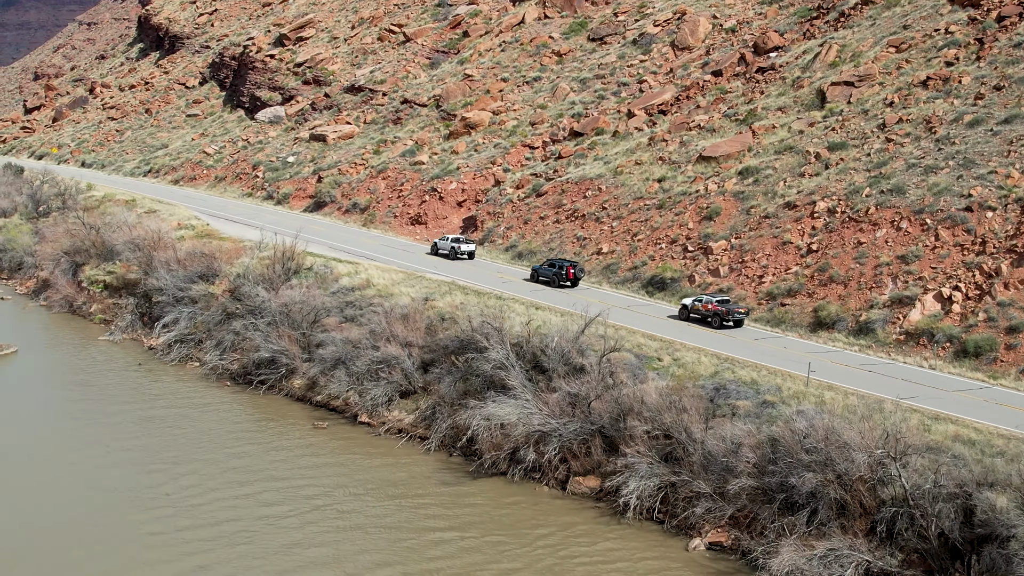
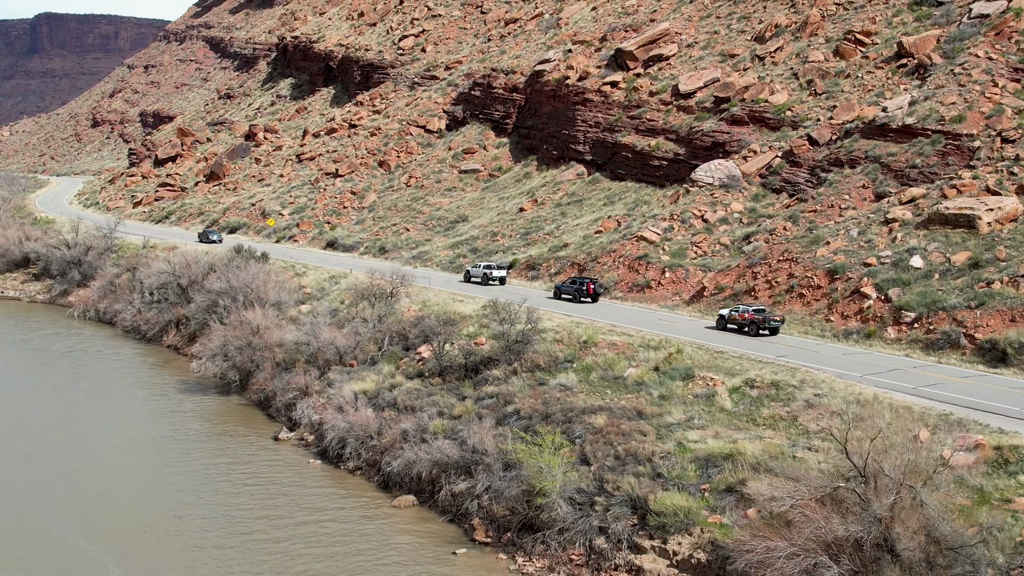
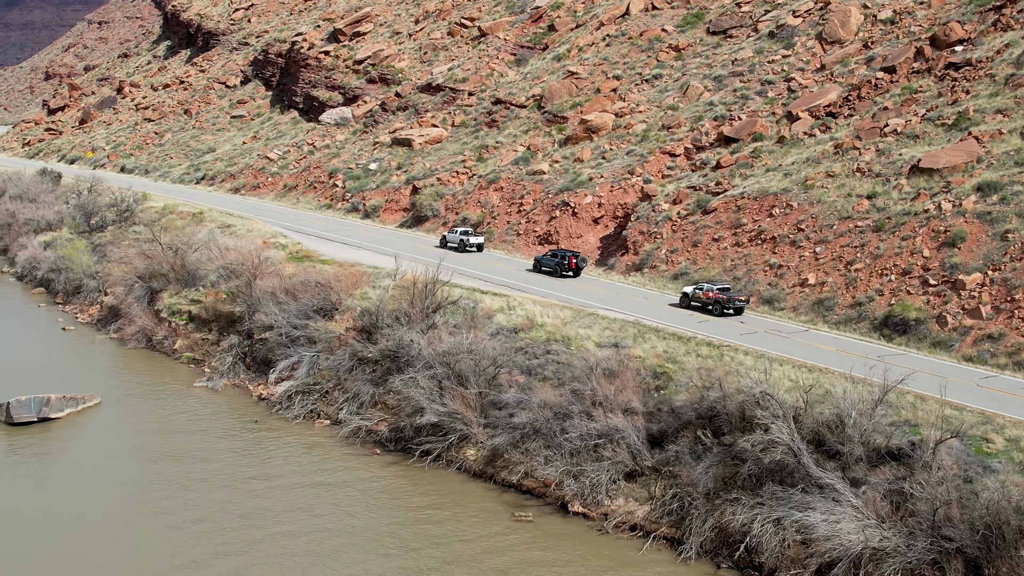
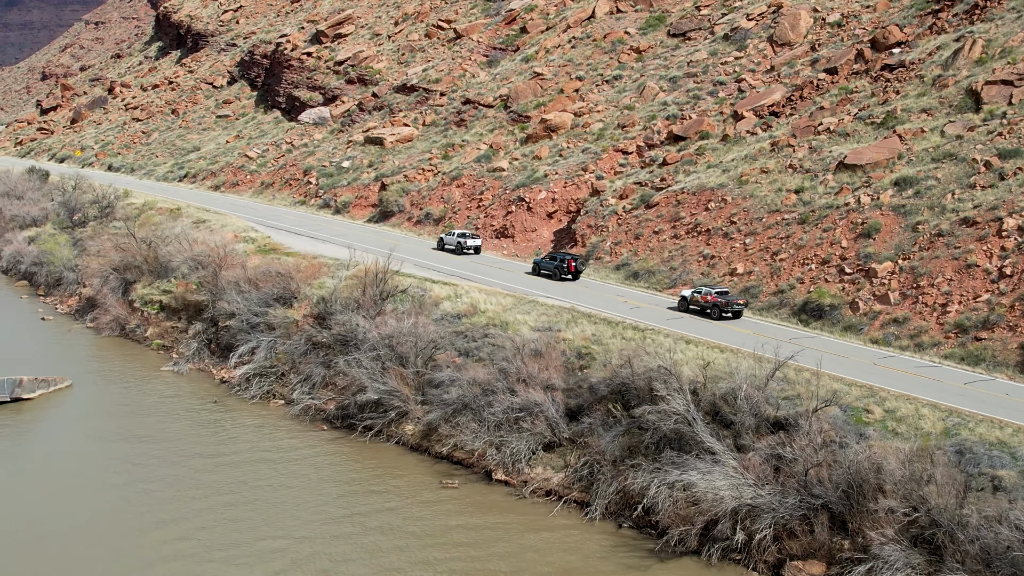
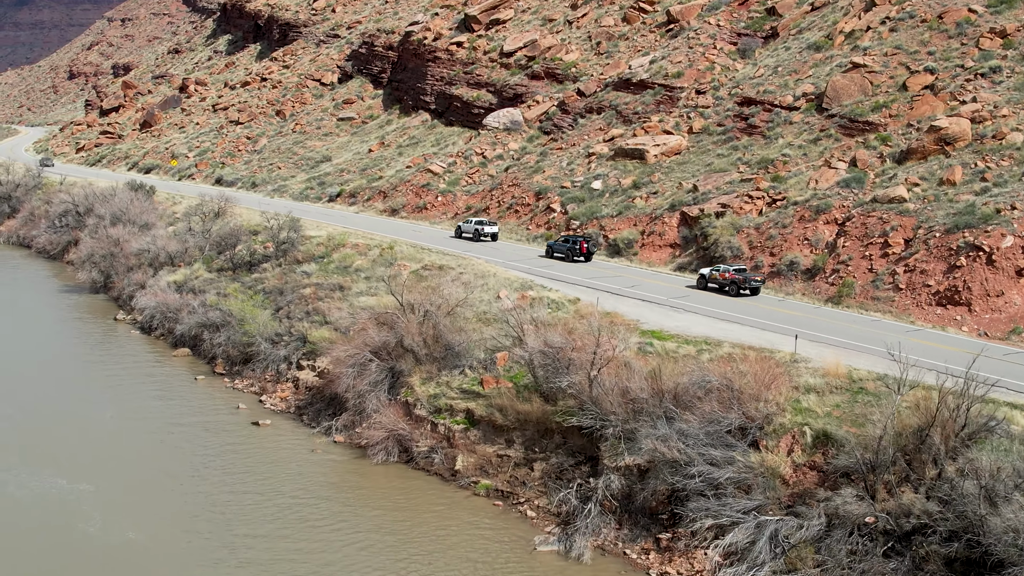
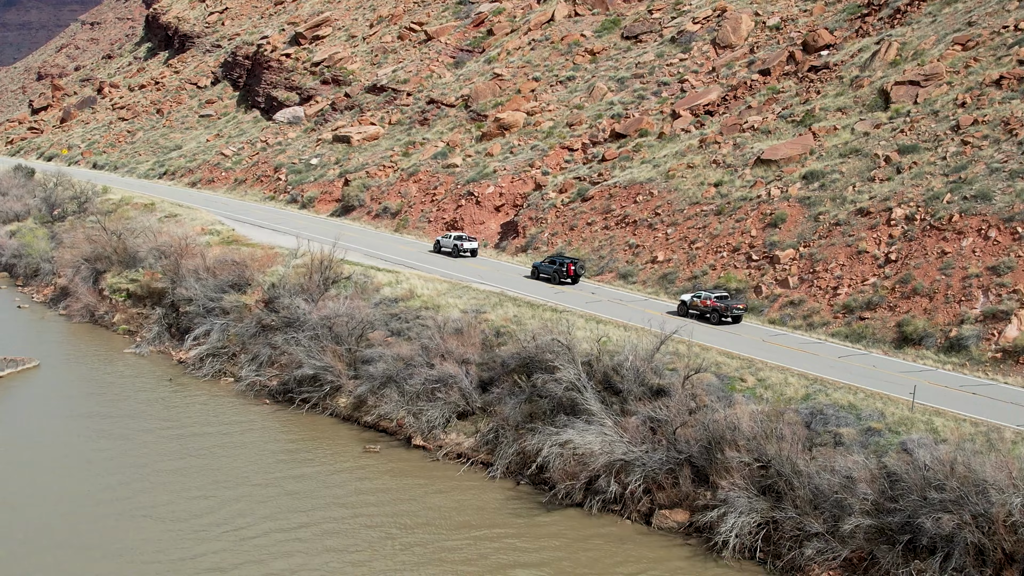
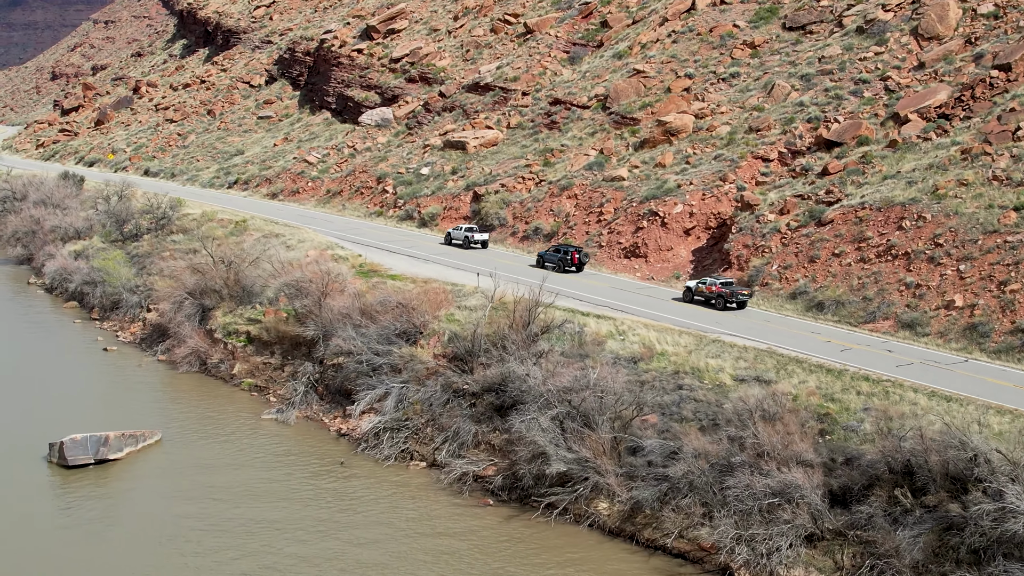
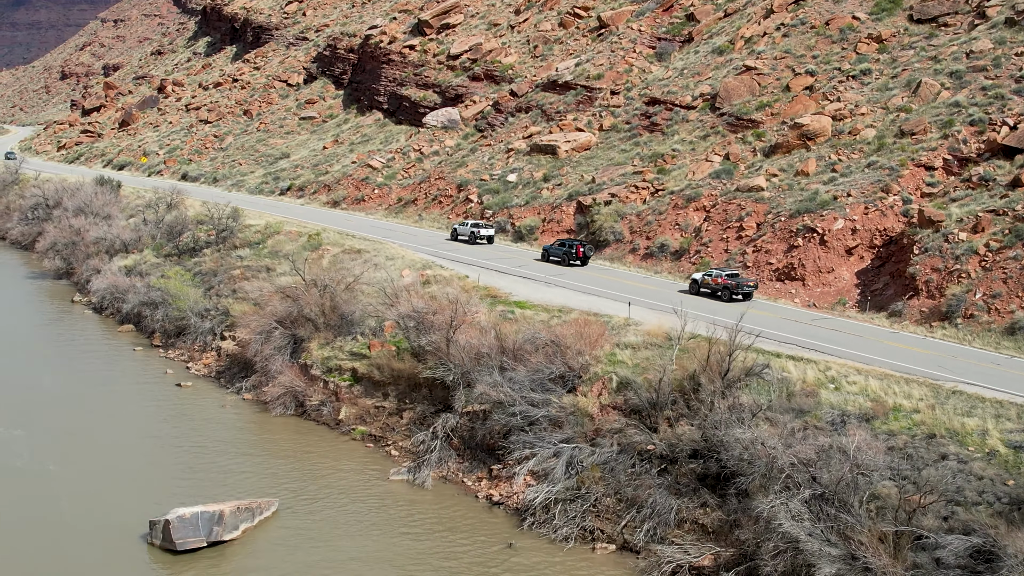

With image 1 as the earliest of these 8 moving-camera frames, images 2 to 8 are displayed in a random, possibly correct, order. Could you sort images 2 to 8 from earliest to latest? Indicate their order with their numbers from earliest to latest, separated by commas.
6, 4, 3, 7, 8, 5, 2
